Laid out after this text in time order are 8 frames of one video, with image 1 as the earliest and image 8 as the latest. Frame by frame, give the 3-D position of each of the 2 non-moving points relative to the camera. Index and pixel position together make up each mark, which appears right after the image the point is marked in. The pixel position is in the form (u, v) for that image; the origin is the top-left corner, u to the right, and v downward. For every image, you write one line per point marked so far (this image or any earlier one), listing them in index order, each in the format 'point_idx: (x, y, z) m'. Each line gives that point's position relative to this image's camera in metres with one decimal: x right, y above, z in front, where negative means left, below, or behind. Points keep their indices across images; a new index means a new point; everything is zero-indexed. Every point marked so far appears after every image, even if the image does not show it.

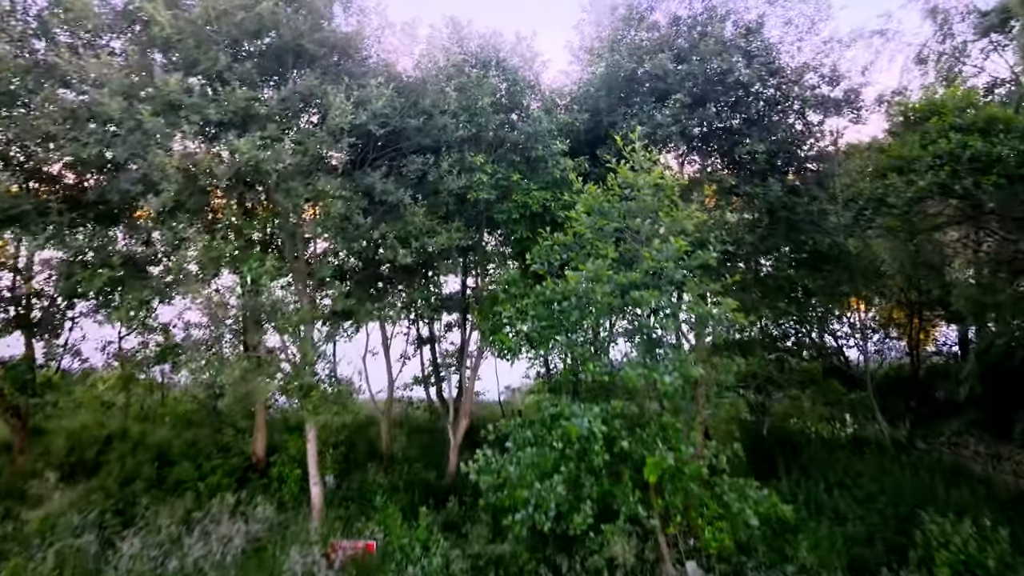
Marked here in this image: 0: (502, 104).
0: (-0.1, +2.5, +9.3) m
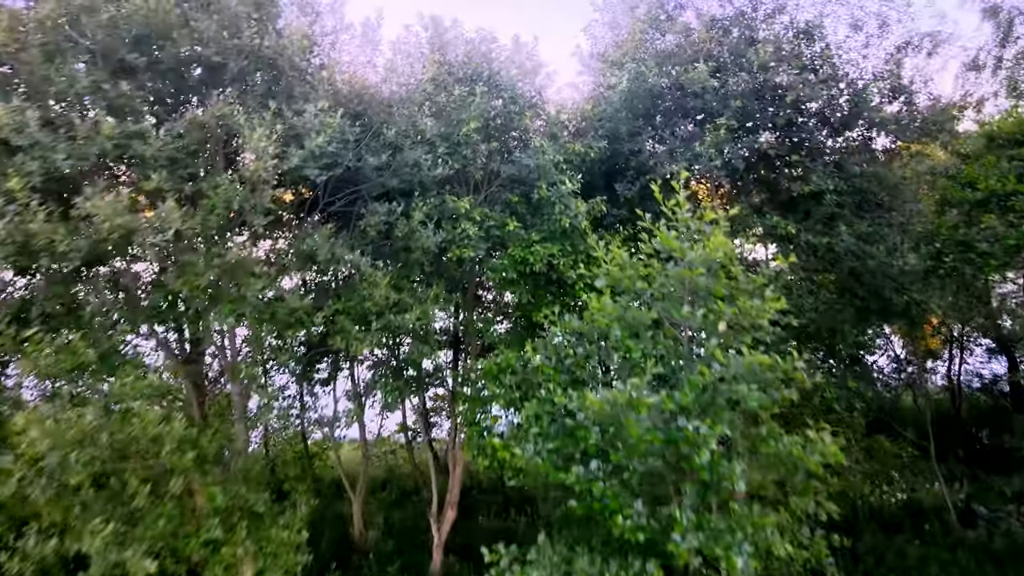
0: (-0.2, +1.7, +7.2) m
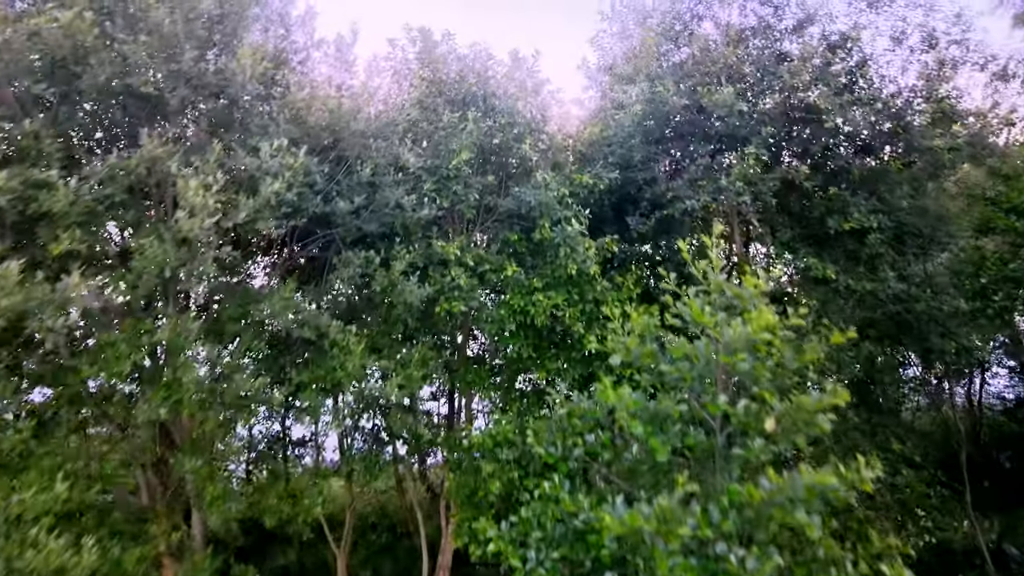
0: (-0.2, +1.2, +6.4) m
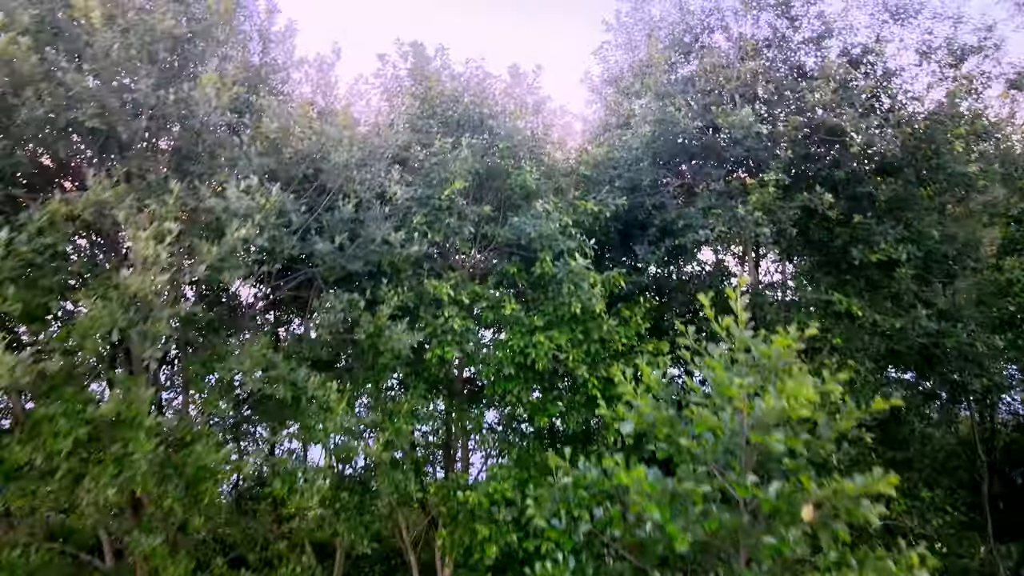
0: (-0.2, +0.9, +5.9) m
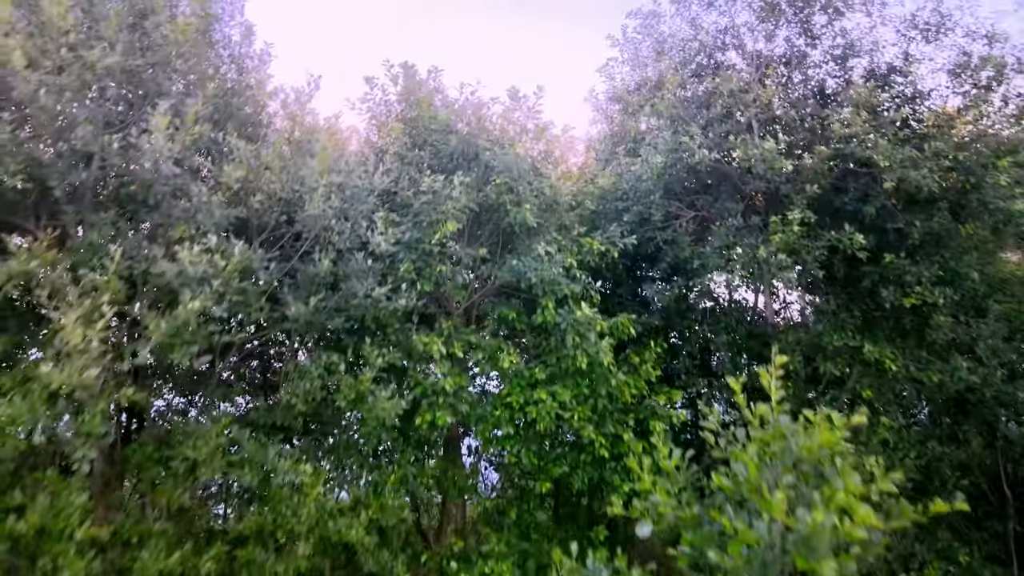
0: (-0.2, +0.5, +5.4) m
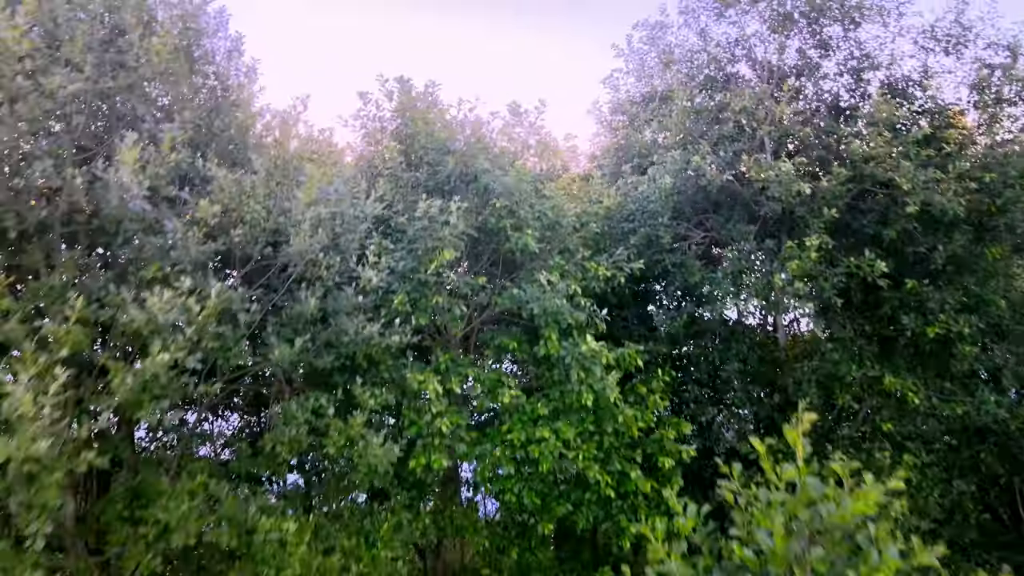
0: (-0.2, +0.3, +5.1) m
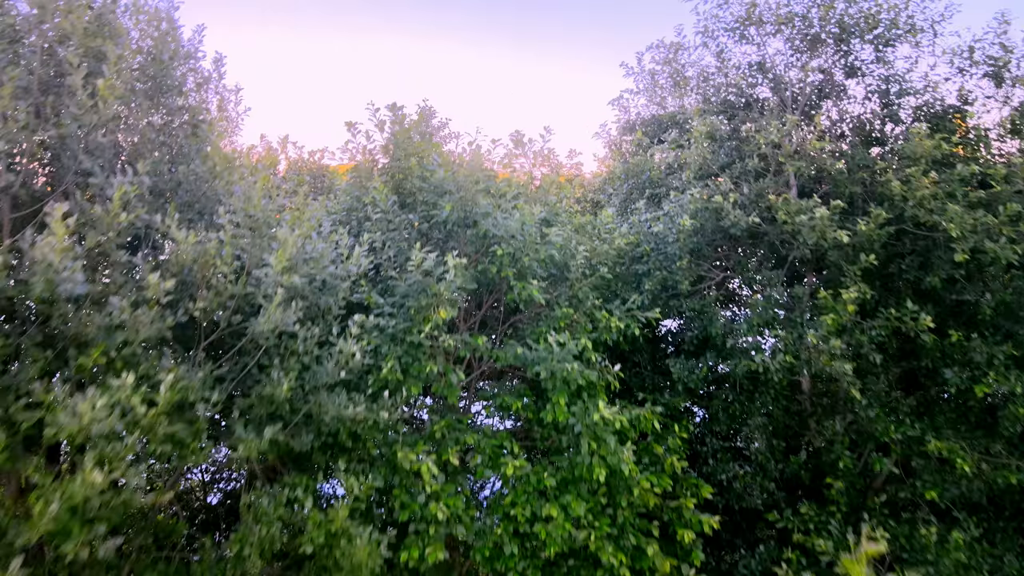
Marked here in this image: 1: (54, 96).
0: (-0.2, 0.0, +4.6) m
1: (-2.0, +0.8, +3.1) m
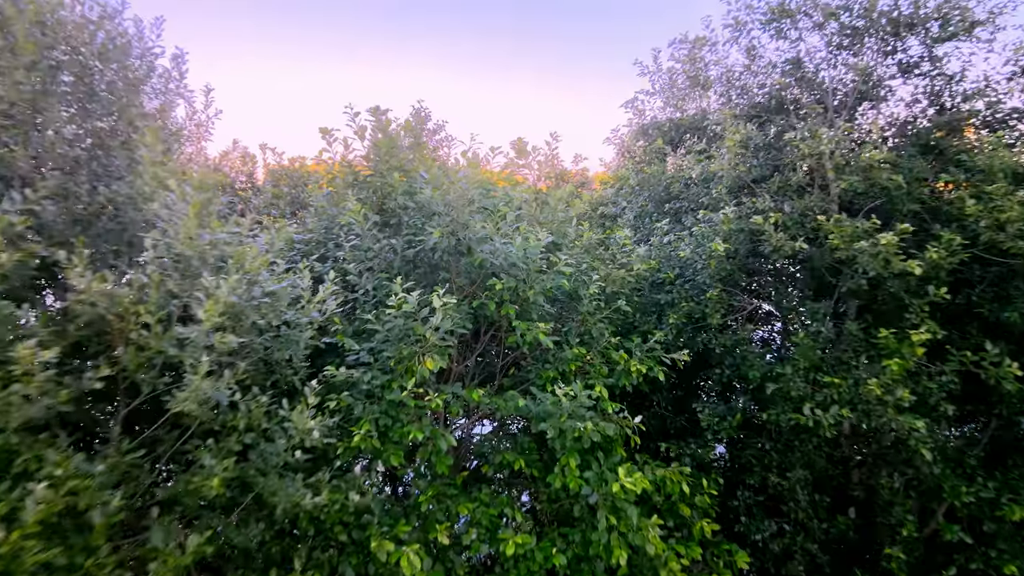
0: (-0.2, -0.3, +3.9) m
1: (-2.0, +0.6, +2.4) m
